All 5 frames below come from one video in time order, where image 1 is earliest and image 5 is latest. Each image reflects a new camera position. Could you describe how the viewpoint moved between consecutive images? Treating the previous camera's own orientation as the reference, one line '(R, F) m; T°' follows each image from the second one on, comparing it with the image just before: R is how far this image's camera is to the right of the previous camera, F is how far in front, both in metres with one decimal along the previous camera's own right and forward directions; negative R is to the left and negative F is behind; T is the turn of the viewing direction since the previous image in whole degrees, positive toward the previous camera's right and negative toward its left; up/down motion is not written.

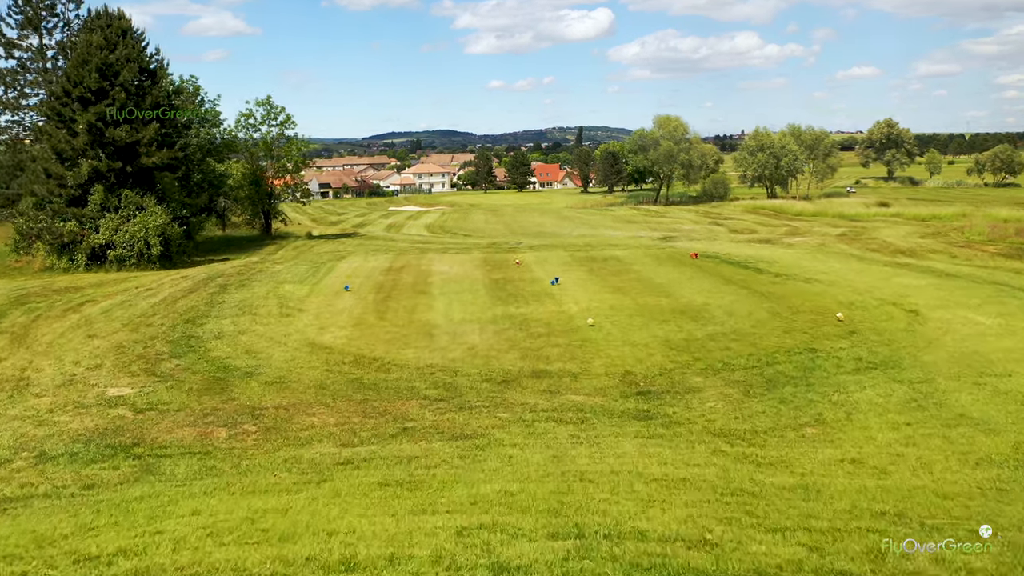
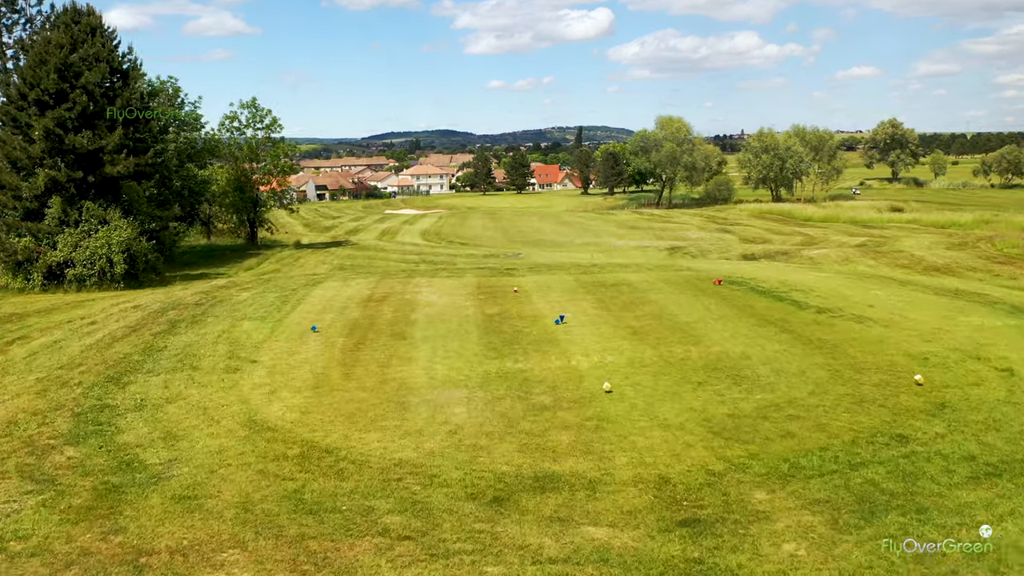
(0.0, +2.2) m; 0°
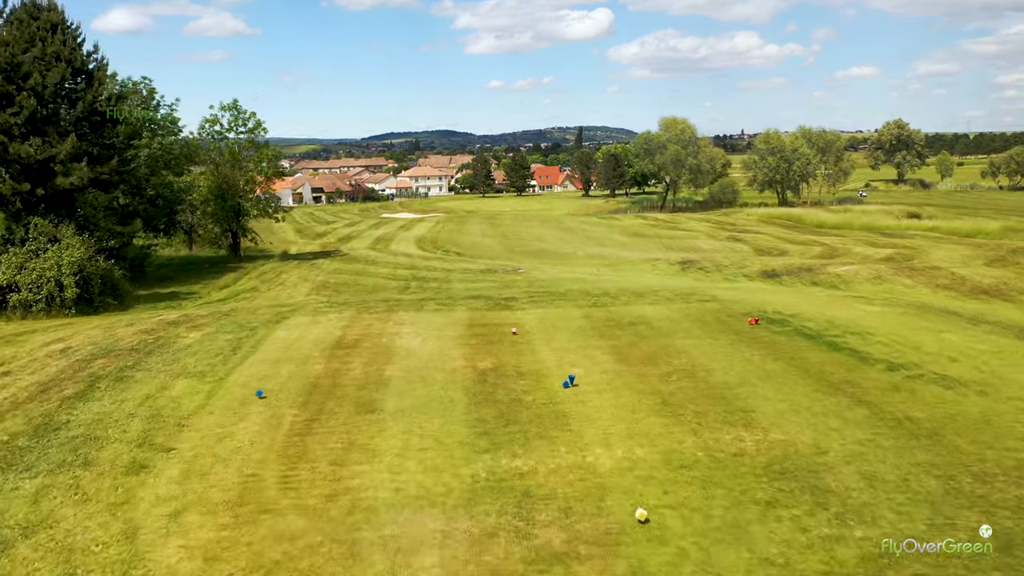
(0.0, +2.5) m; 0°
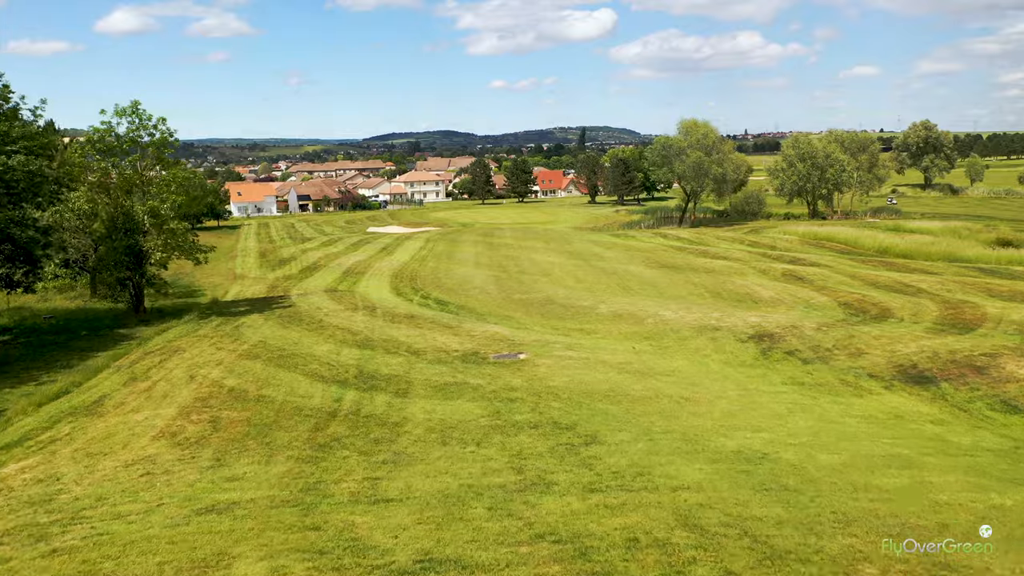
(+0.2, +10.3) m; 0°
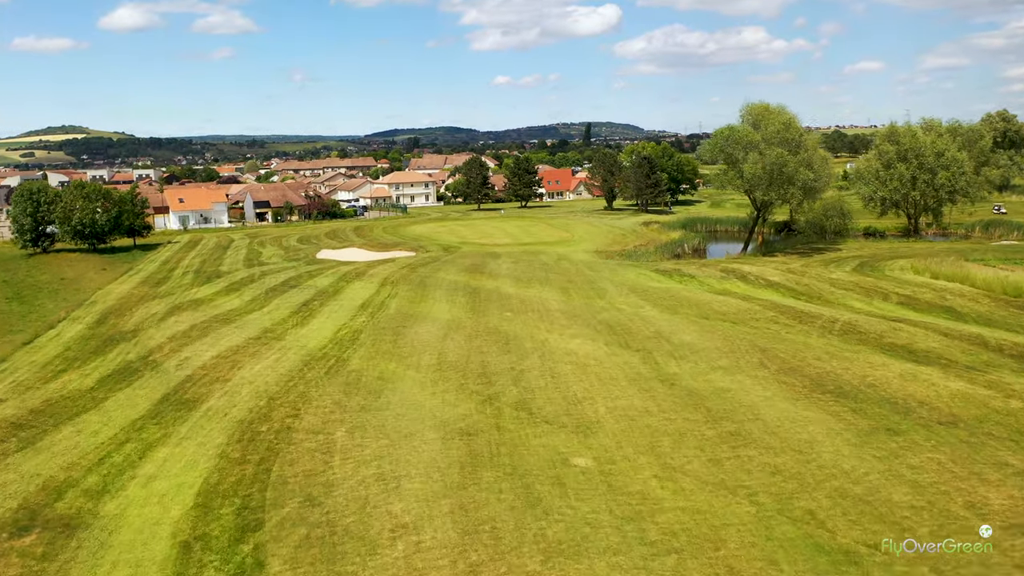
(+0.3, +23.8) m; 0°
